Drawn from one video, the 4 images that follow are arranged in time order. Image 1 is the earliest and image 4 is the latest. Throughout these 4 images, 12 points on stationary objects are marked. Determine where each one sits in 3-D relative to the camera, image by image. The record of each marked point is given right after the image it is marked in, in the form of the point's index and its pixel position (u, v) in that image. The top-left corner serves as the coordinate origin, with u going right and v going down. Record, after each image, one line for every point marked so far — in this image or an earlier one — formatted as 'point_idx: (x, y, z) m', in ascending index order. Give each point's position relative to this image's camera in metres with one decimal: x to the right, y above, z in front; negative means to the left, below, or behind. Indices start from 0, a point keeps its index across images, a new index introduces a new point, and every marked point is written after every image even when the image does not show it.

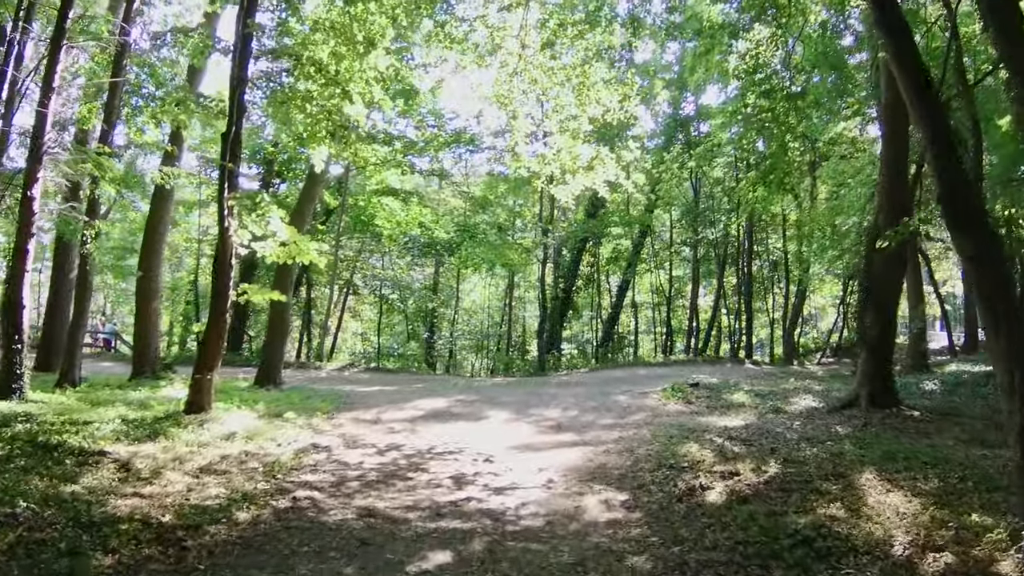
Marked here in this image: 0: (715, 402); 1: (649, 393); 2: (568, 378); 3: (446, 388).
0: (+3.0, -1.7, +10.6) m
1: (+2.3, -1.7, +11.8) m
2: (+1.3, -2.1, +17.1) m
3: (-1.3, -1.9, +13.9) m
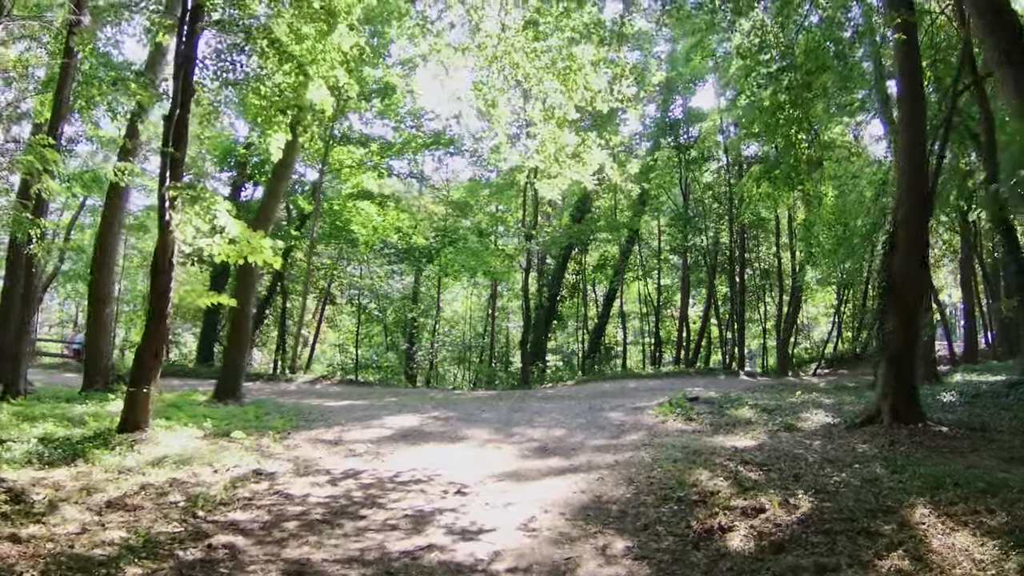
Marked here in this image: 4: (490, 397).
0: (+2.7, -1.7, +9.5) m
1: (+2.0, -1.8, +10.6) m
2: (+0.9, -2.3, +15.9) m
3: (-1.6, -2.0, +12.7) m
4: (-0.4, -2.1, +13.9) m
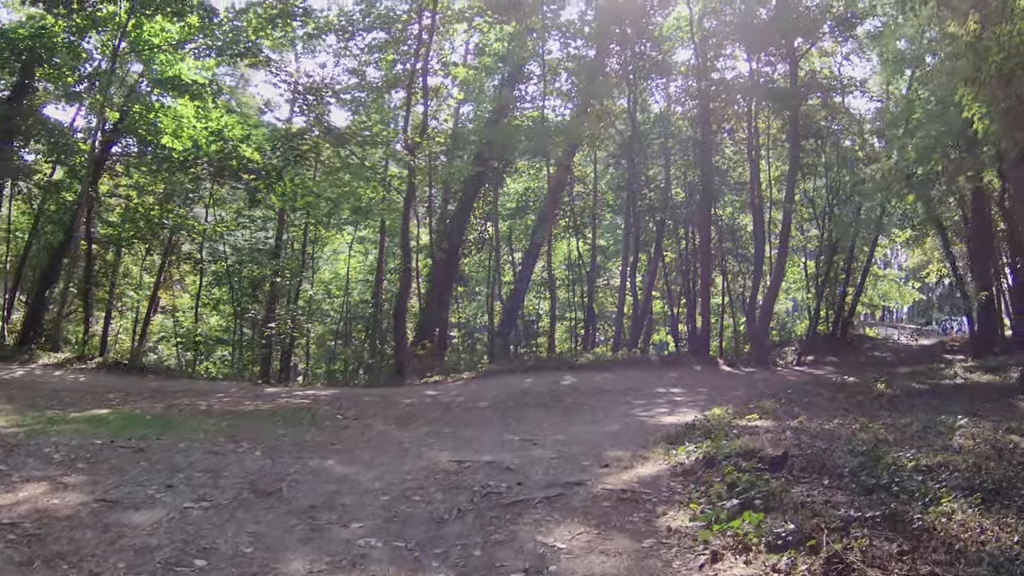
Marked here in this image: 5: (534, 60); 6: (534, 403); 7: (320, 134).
0: (+1.6, -1.0, +2.7) m
1: (+0.7, -1.0, +3.8) m
2: (-1.0, -1.3, +8.9) m
3: (-3.1, -1.1, +5.4) m
4: (-2.1, -1.2, +6.8) m
5: (+0.6, +5.8, +18.3) m
6: (+0.3, -1.3, +8.2) m
7: (-3.9, +3.2, +14.8) m
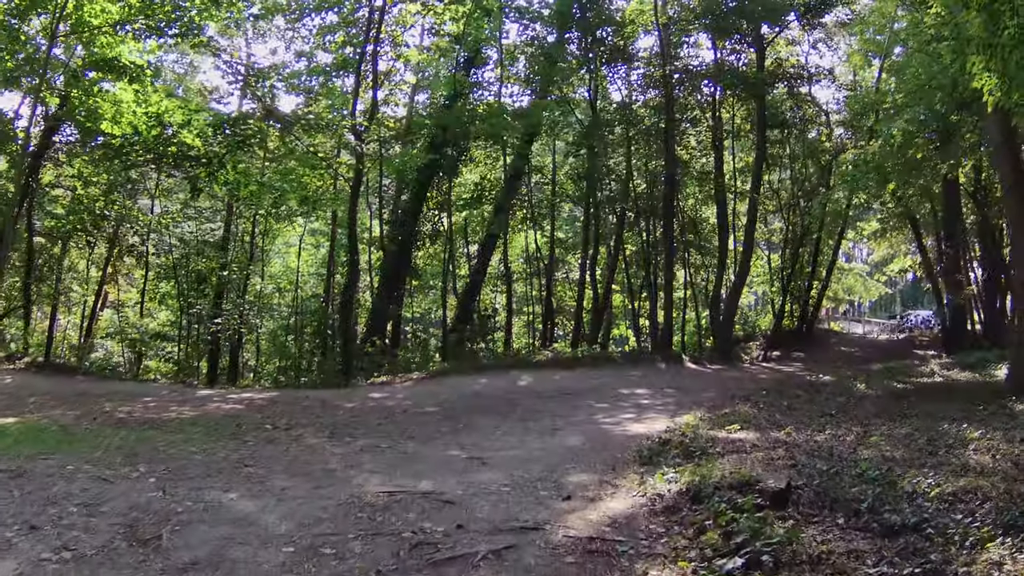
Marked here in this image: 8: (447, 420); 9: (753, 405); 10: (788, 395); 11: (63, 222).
0: (+1.4, -1.0, +2.0) m
1: (+0.4, -1.0, +3.1) m
2: (-1.5, -1.2, +8.1) m
3: (-3.4, -1.0, +4.5) m
4: (-2.5, -1.2, +5.9) m
5: (-0.4, +6.0, +17.5) m
6: (-0.1, -1.3, +7.5) m
7: (-4.7, +3.3, +13.9) m
8: (-0.4, -1.2, +6.6) m
9: (+2.6, -1.1, +6.9) m
10: (+3.2, -1.2, +7.8) m
11: (-12.3, +1.8, +19.6) m
